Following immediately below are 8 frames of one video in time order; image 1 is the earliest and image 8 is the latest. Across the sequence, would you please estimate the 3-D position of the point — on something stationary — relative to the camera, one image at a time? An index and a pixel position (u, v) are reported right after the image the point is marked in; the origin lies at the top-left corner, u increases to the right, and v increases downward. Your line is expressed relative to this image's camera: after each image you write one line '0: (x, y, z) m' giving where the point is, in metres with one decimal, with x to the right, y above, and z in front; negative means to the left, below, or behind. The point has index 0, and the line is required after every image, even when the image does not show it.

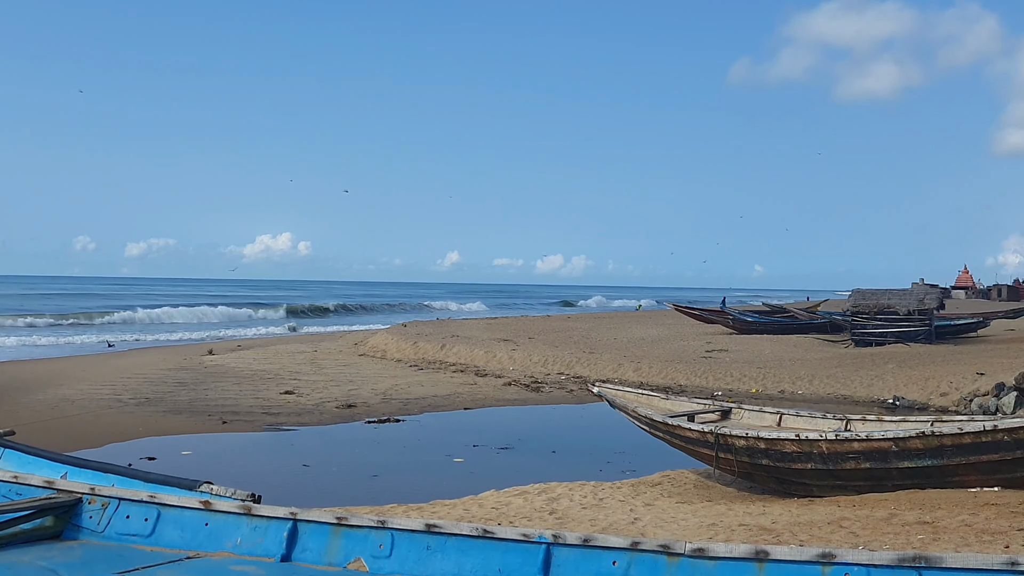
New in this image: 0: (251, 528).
0: (-1.6, -1.4, +6.6) m
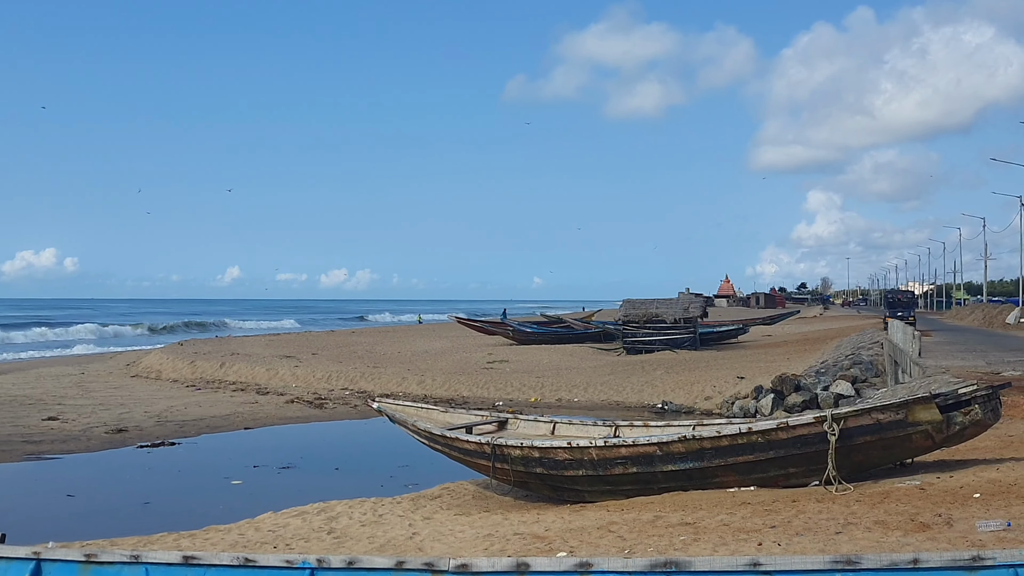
0: (-2.9, -1.5, +6.0) m
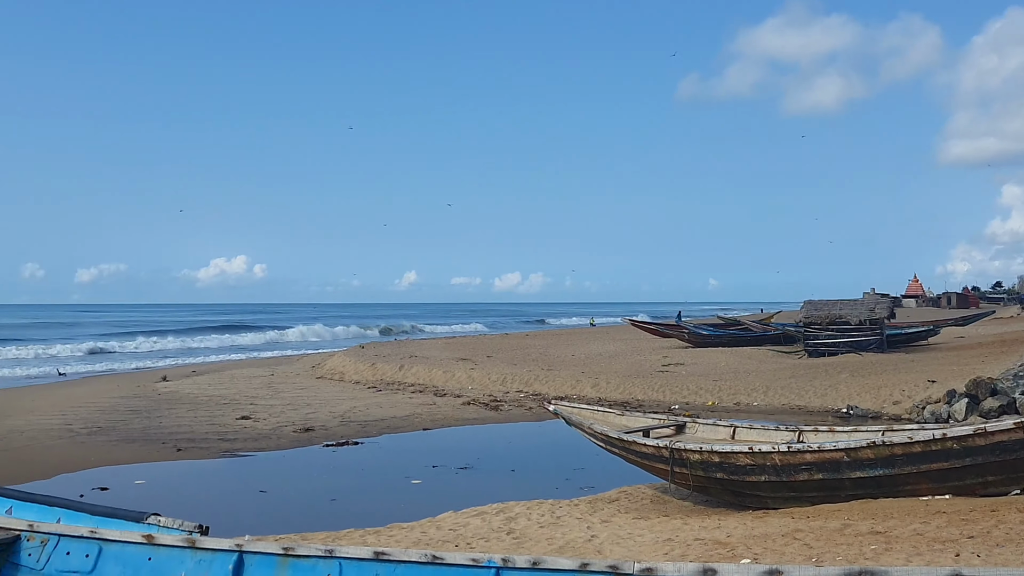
0: (-1.9, -1.6, +6.4) m
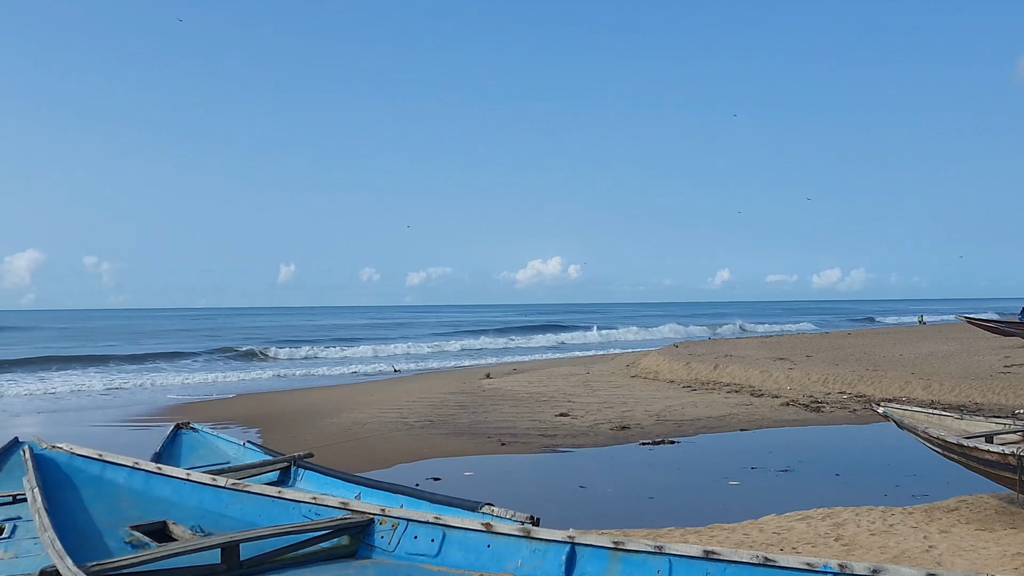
0: (+0.1, -1.6, +6.7) m
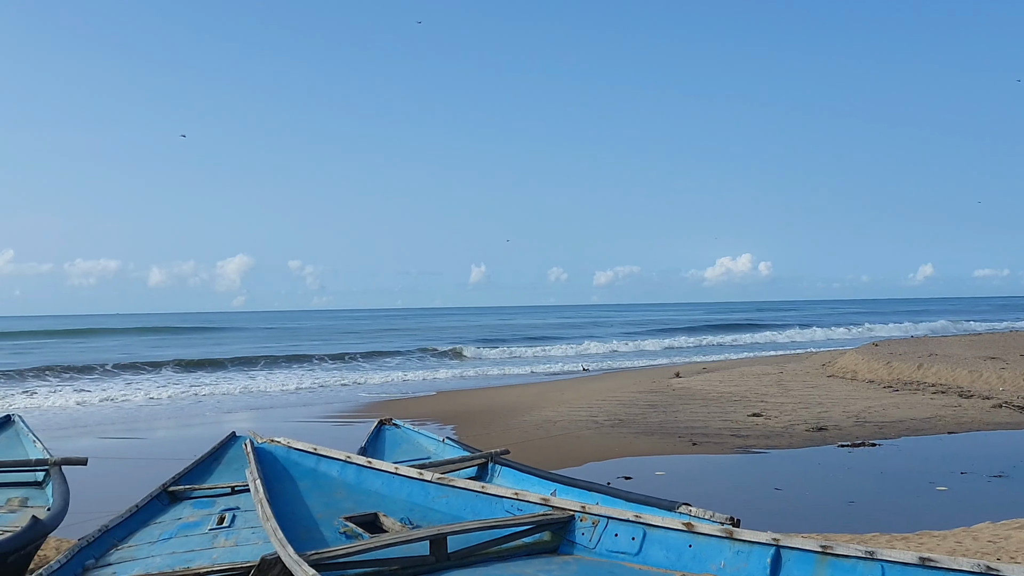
0: (+1.3, -1.5, +6.6) m
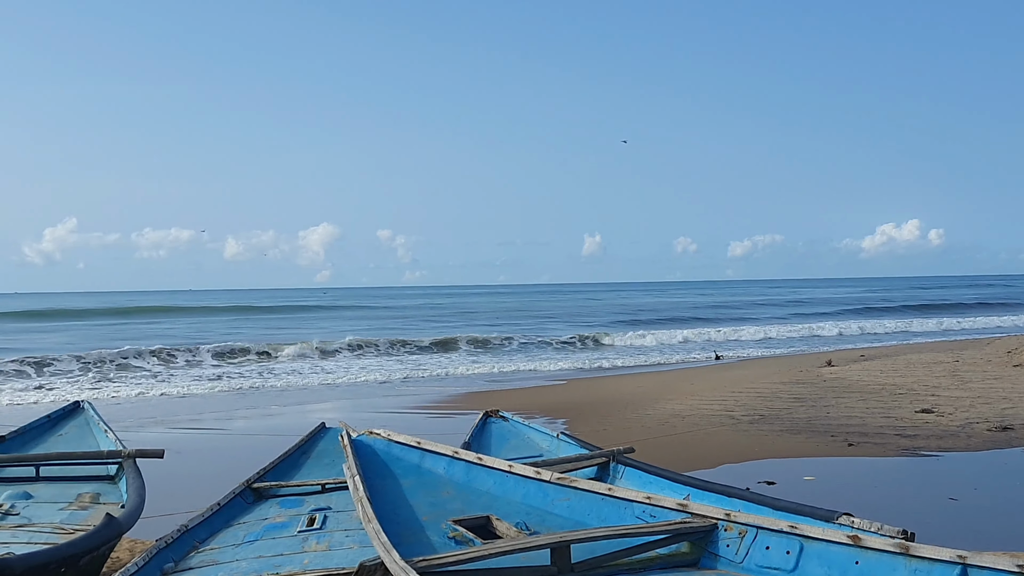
0: (+2.0, -1.4, +5.4) m
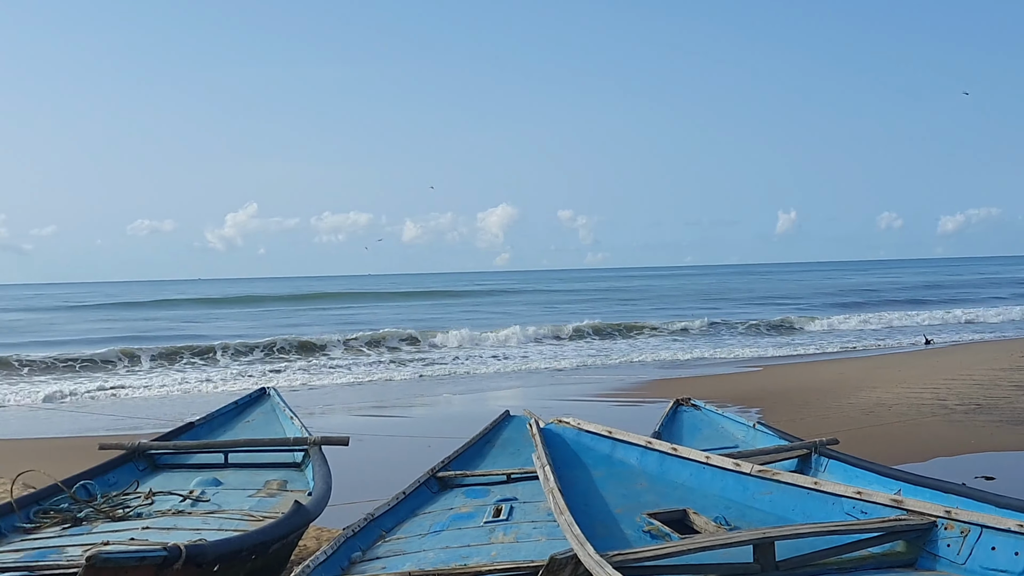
0: (+3.0, -1.2, +4.8) m
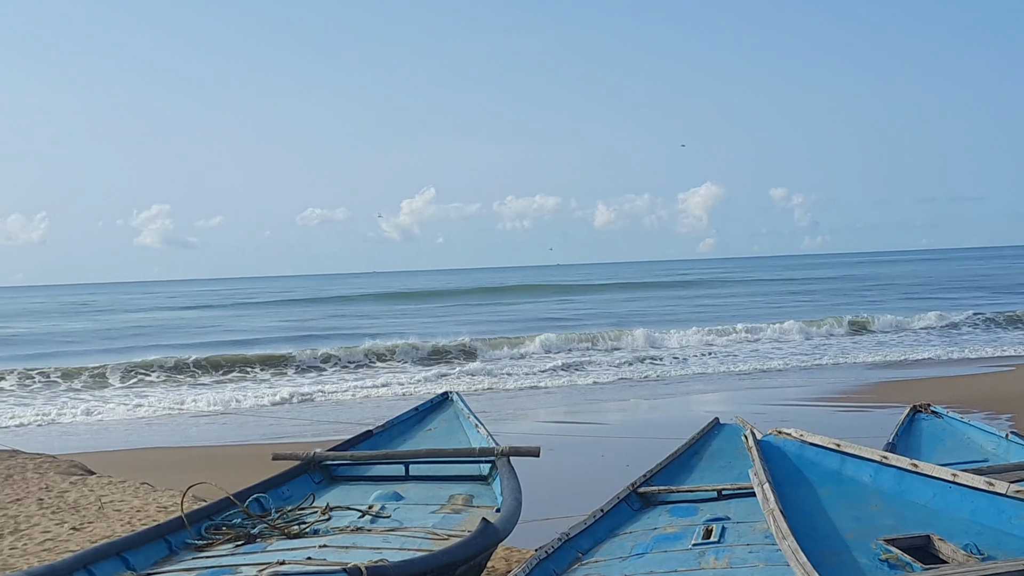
0: (+3.9, -1.3, +3.6) m
